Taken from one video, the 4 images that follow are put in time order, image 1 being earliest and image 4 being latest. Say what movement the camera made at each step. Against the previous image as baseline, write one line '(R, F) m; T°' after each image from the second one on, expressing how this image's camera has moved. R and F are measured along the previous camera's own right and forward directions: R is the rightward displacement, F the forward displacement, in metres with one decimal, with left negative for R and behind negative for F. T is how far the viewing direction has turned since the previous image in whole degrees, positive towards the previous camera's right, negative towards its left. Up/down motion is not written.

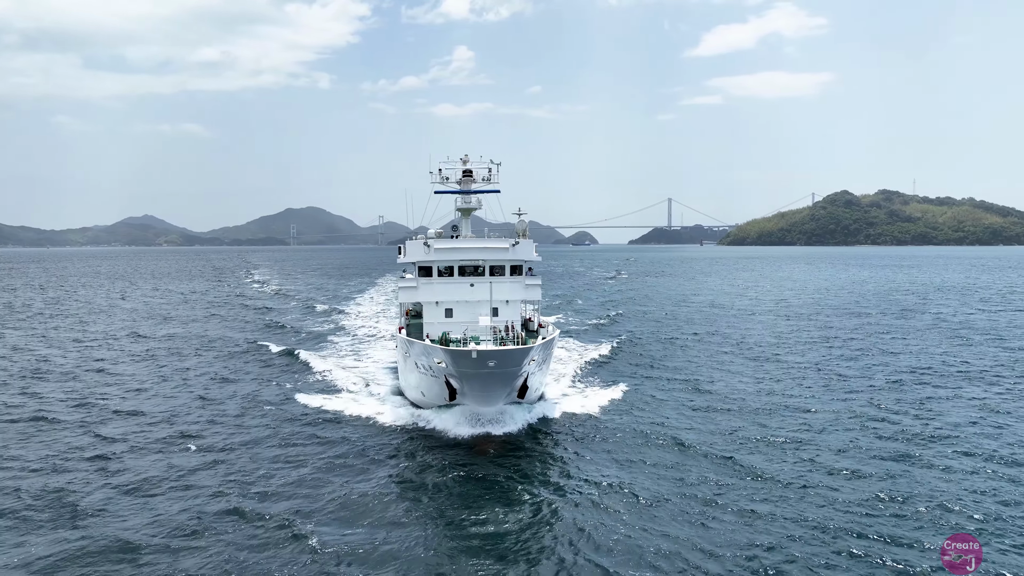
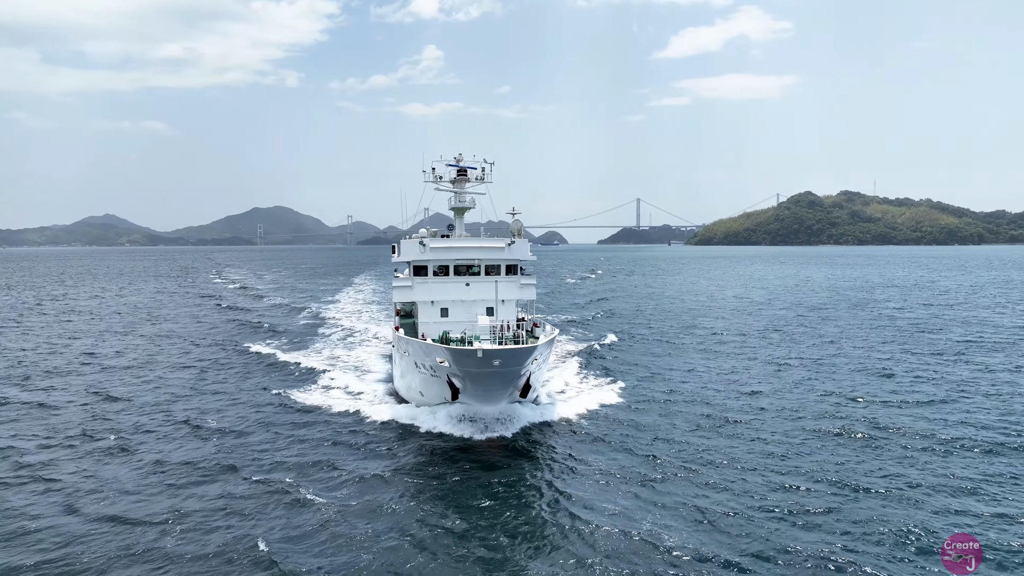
(-0.6, -0.8) m; +2°
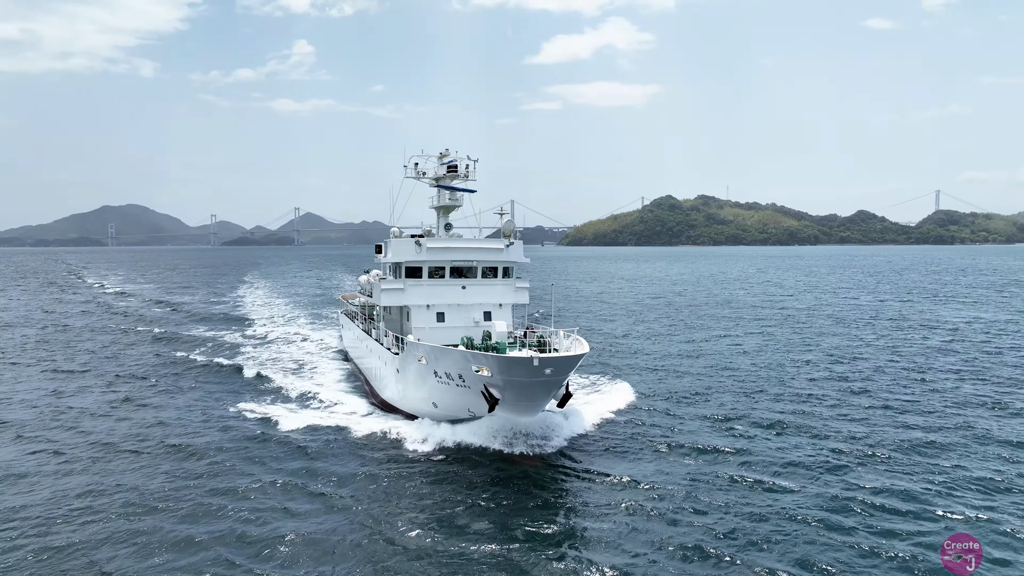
(-3.6, +1.3) m; +10°
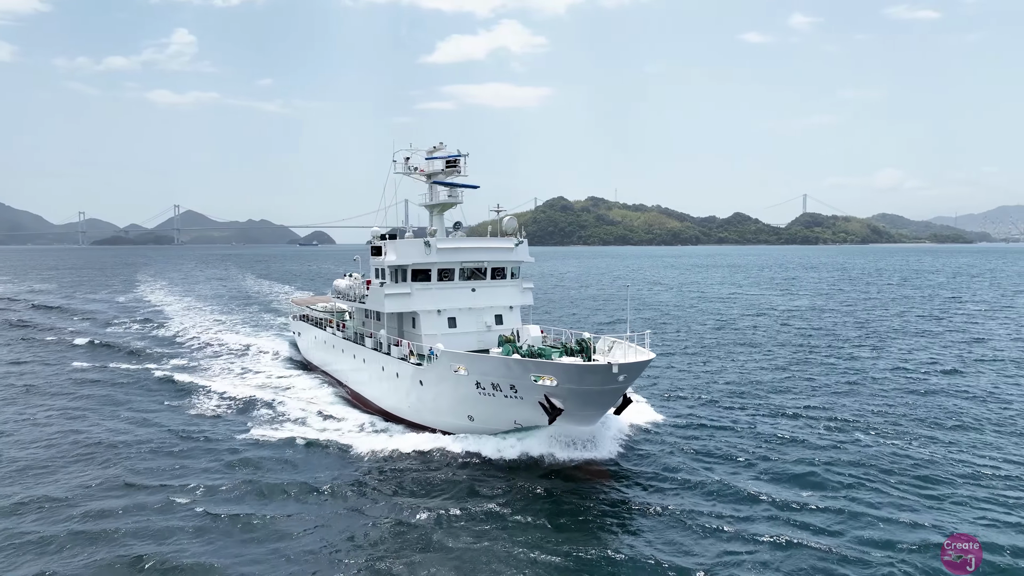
(-3.3, +1.4) m; +8°
